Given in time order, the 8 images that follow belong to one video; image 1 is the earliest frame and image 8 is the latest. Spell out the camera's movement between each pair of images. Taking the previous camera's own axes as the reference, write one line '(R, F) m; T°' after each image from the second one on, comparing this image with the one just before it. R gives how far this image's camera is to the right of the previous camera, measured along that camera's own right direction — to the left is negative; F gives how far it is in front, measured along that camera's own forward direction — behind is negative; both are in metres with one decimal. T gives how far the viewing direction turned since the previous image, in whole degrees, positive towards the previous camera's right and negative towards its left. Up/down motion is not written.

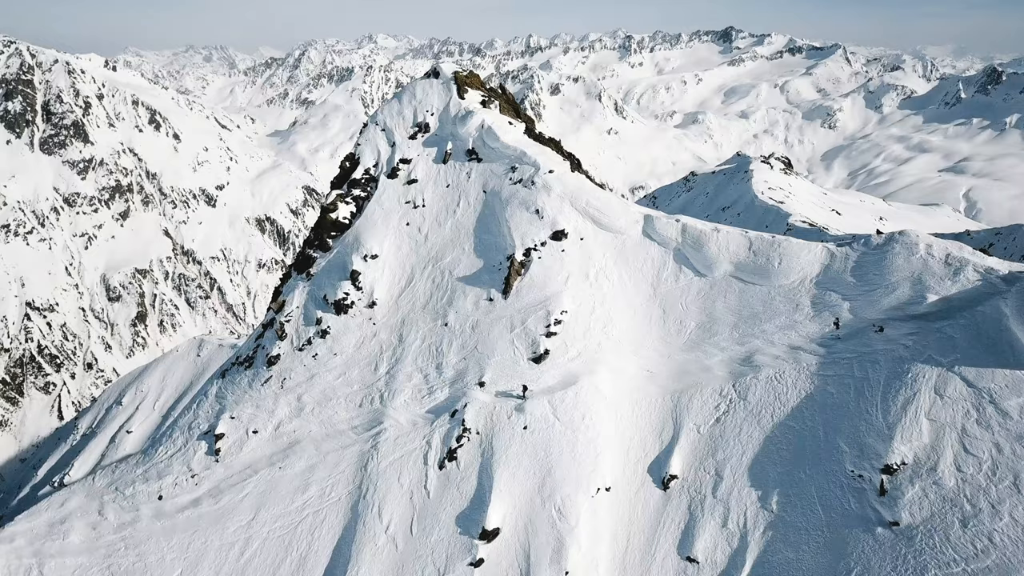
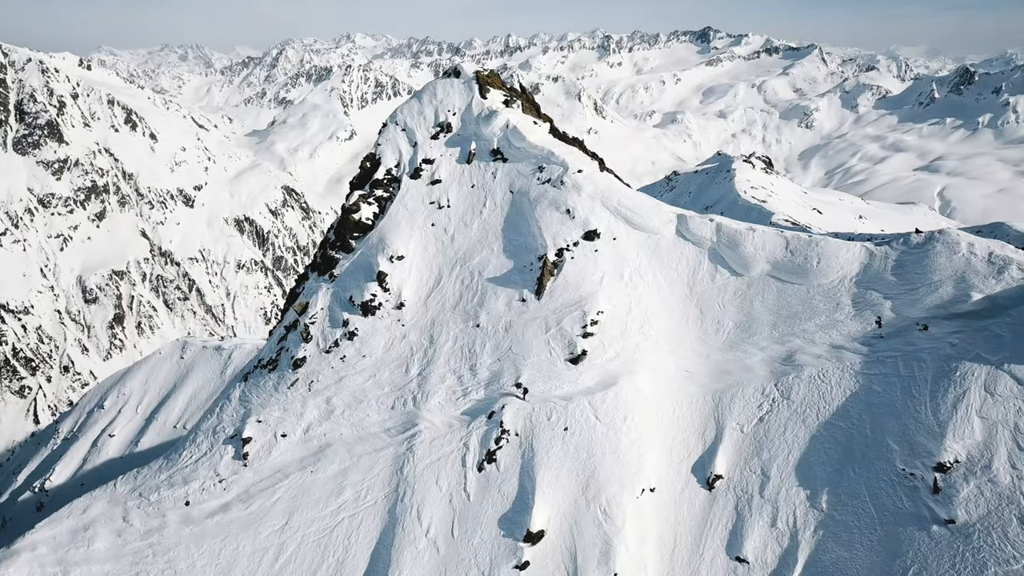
(-2.9, +0.3) m; +1°
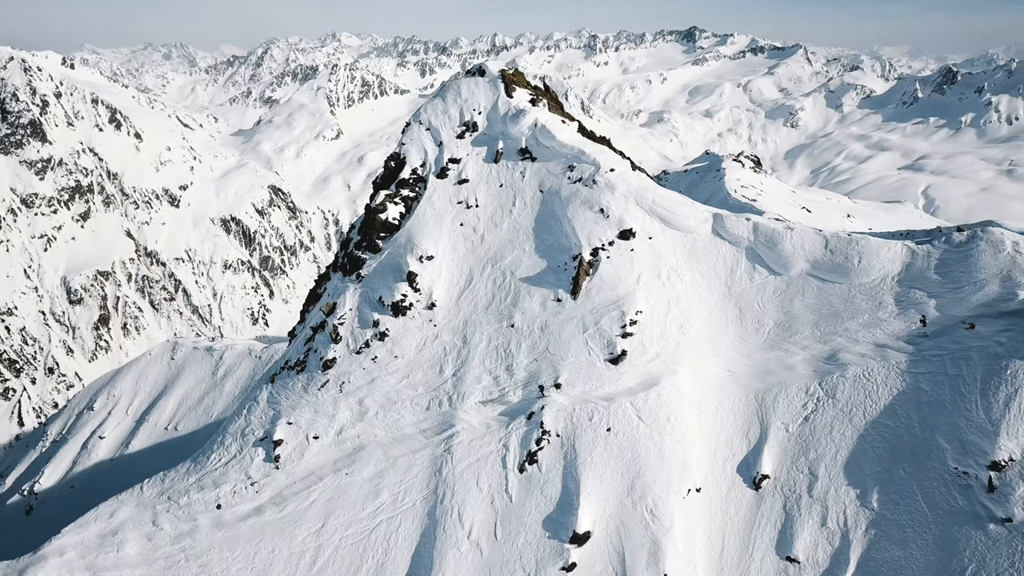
(-2.8, +0.2) m; +1°
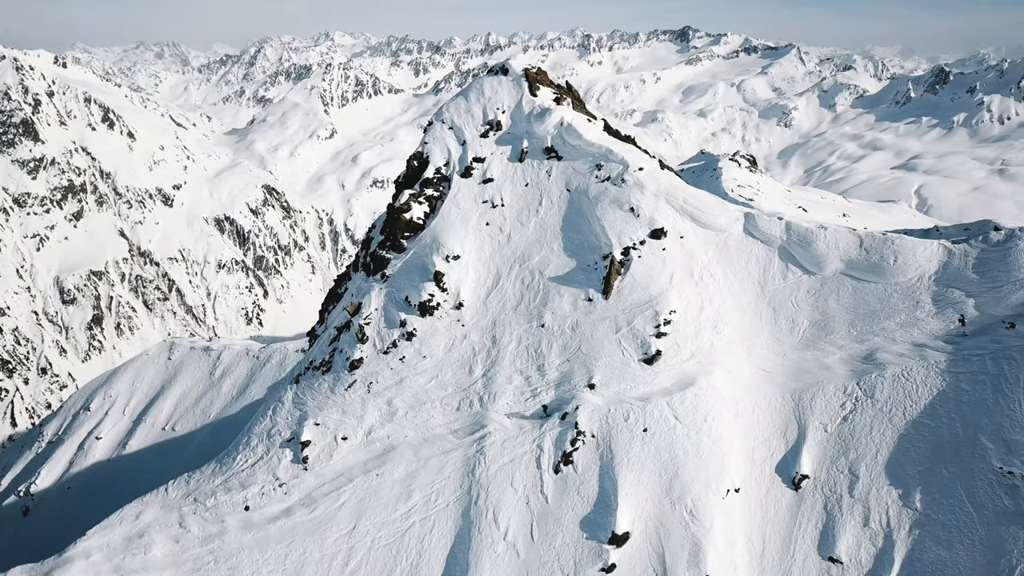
(-2.2, +0.2) m; 0°
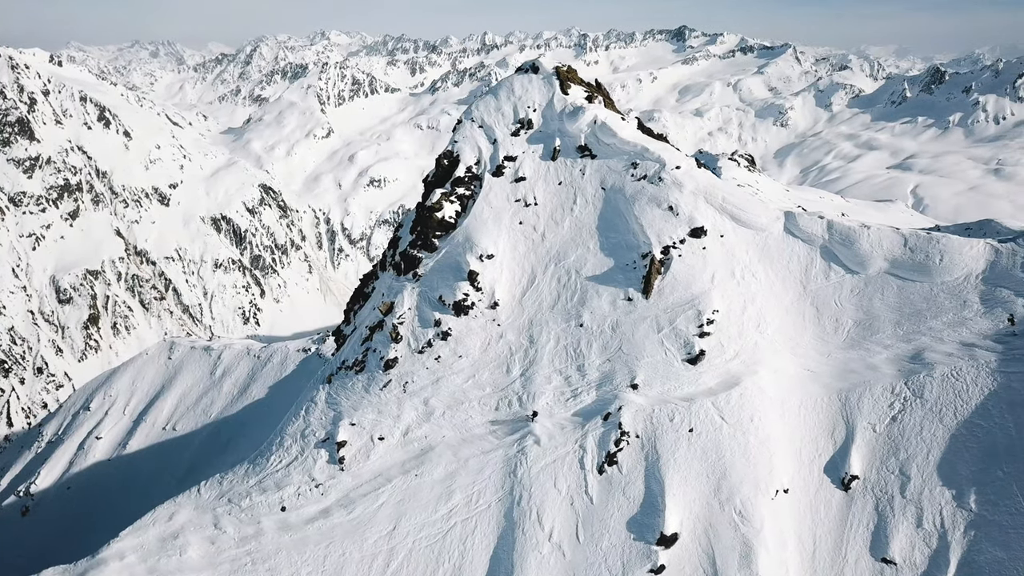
(-2.7, +0.2) m; 0°
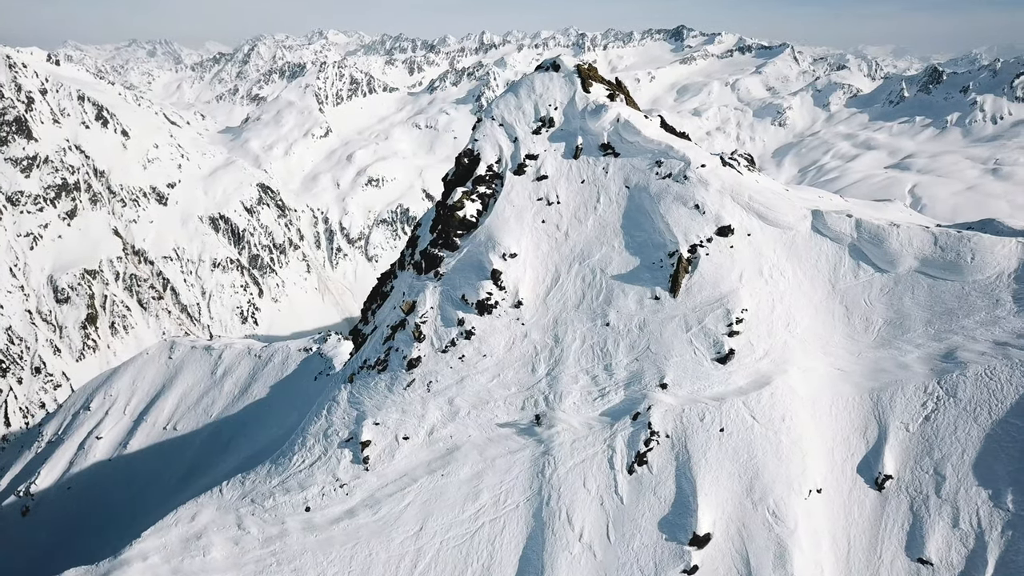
(-1.8, +0.1) m; 0°
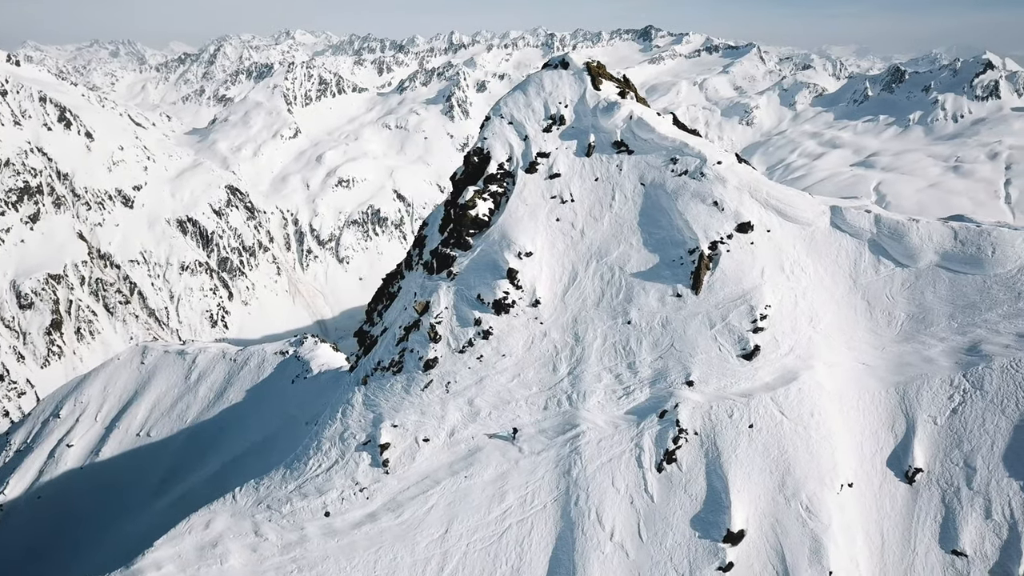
(-2.4, +0.5) m; +2°
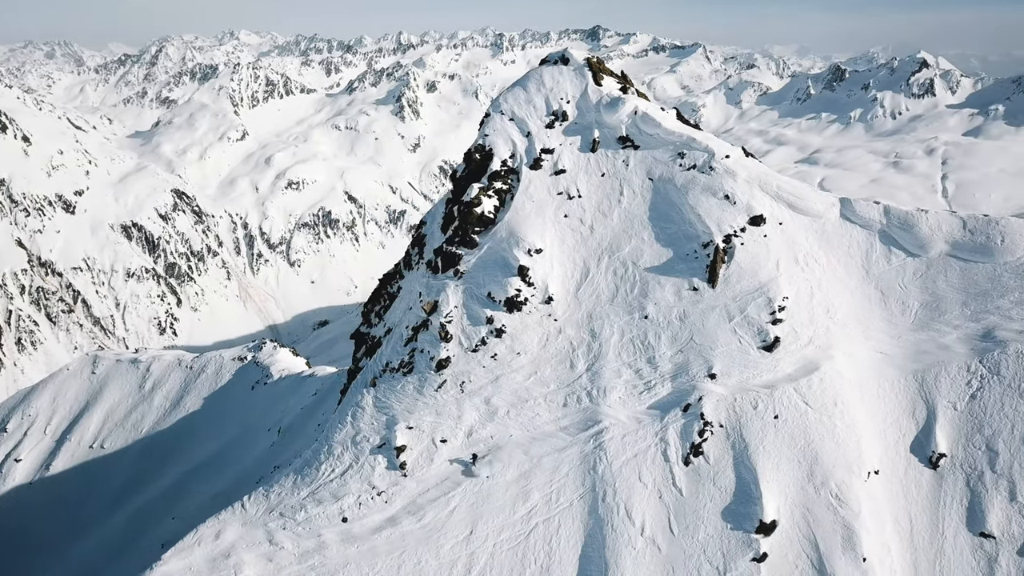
(-2.8, +0.8) m; +3°
